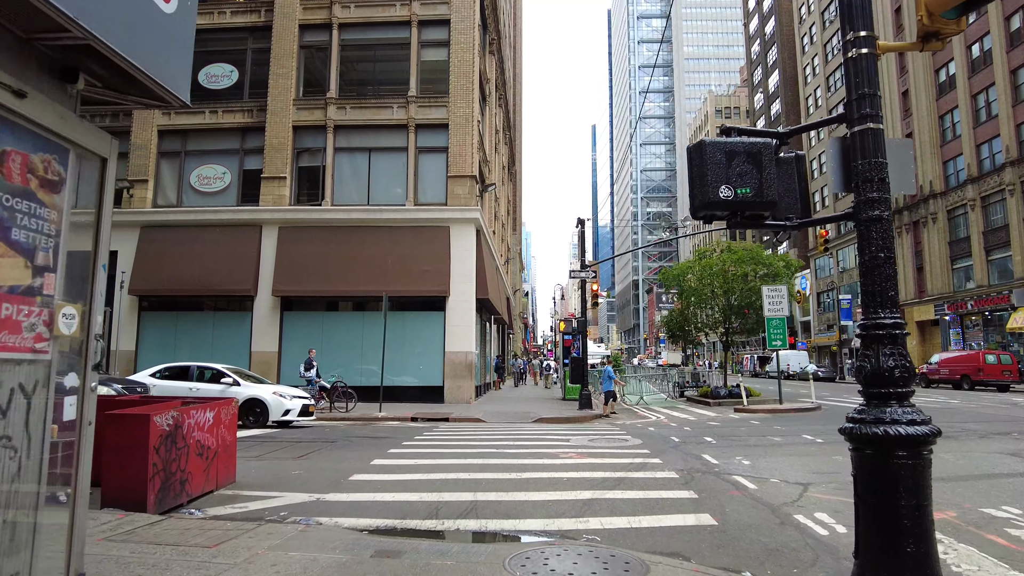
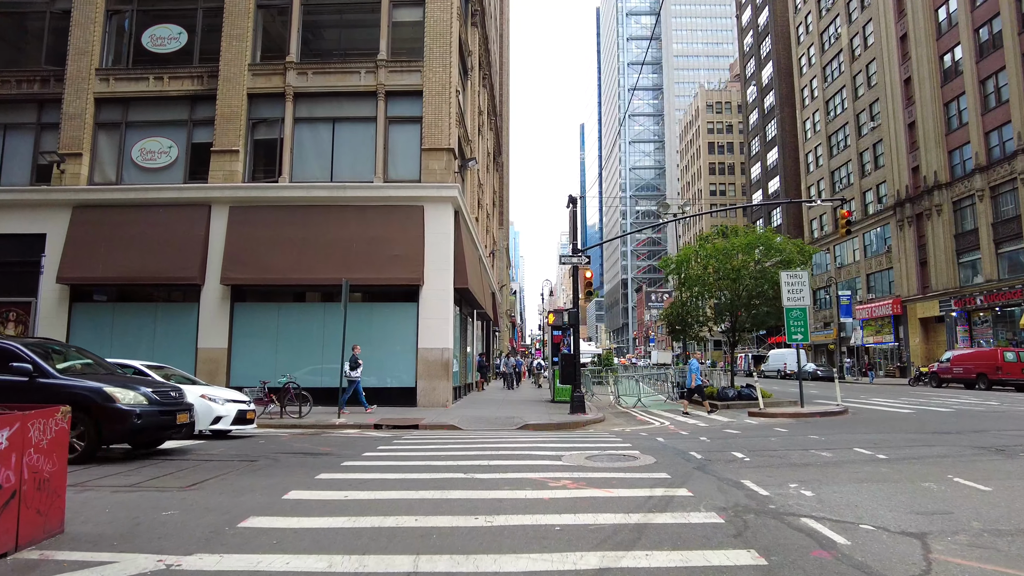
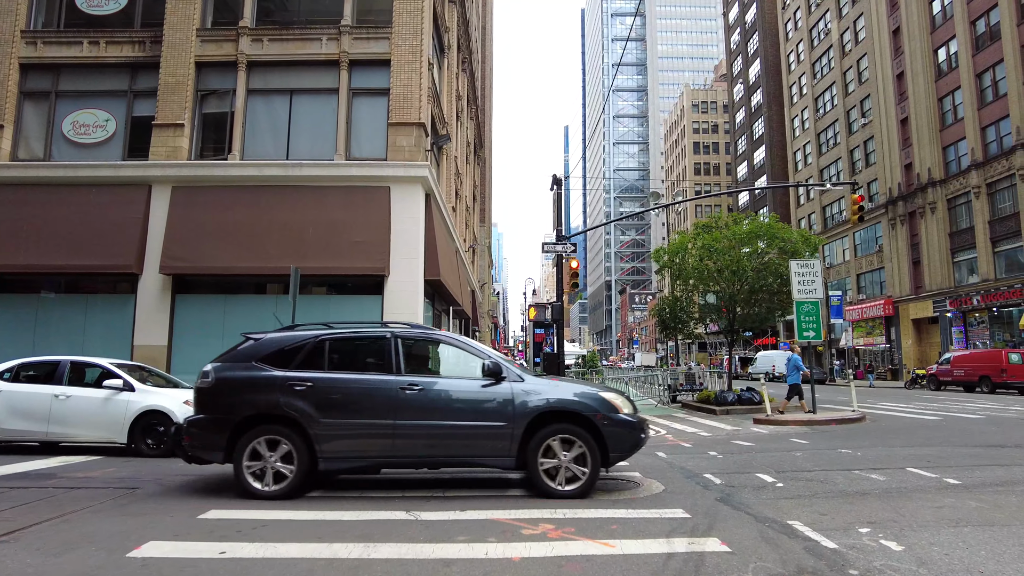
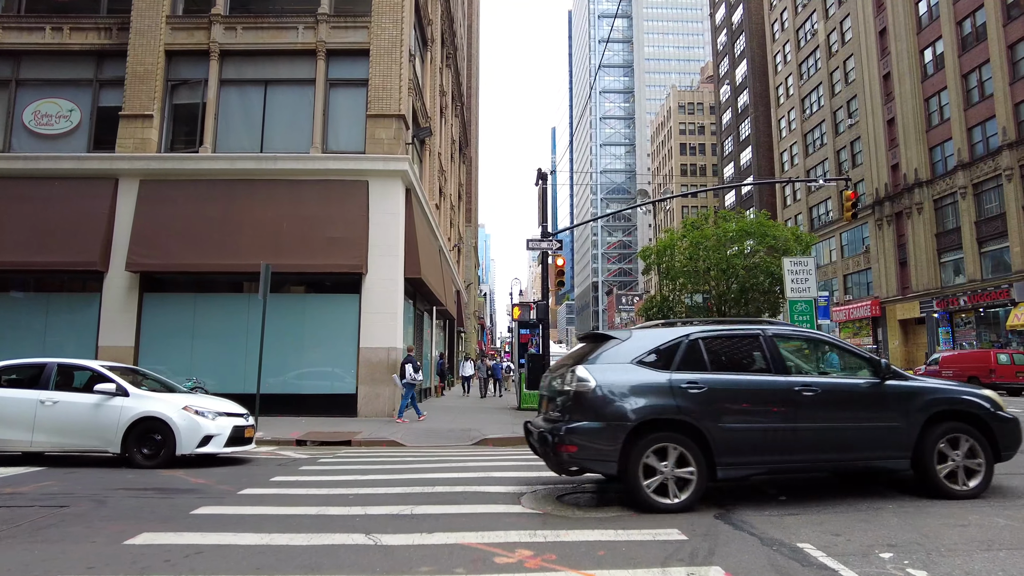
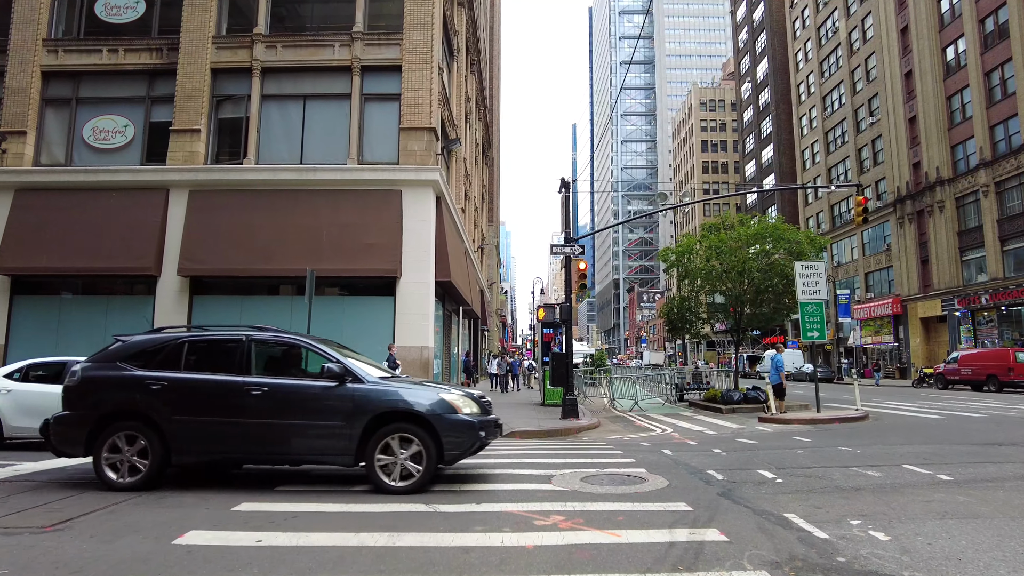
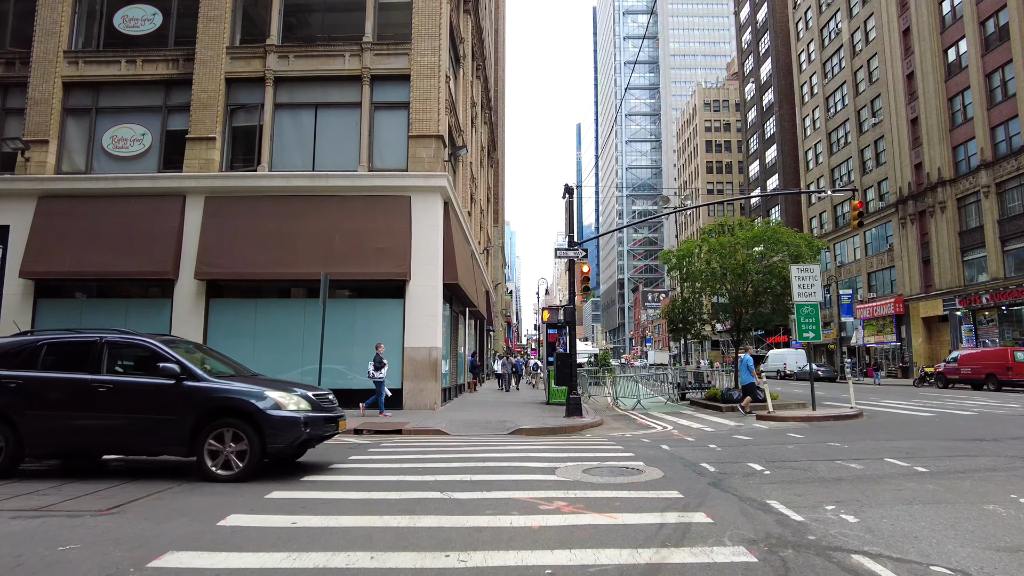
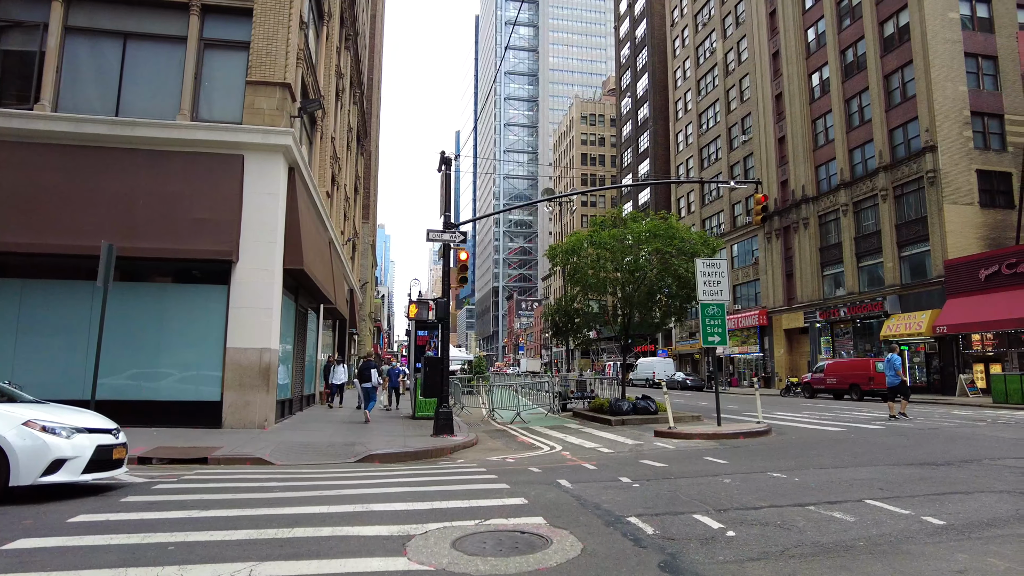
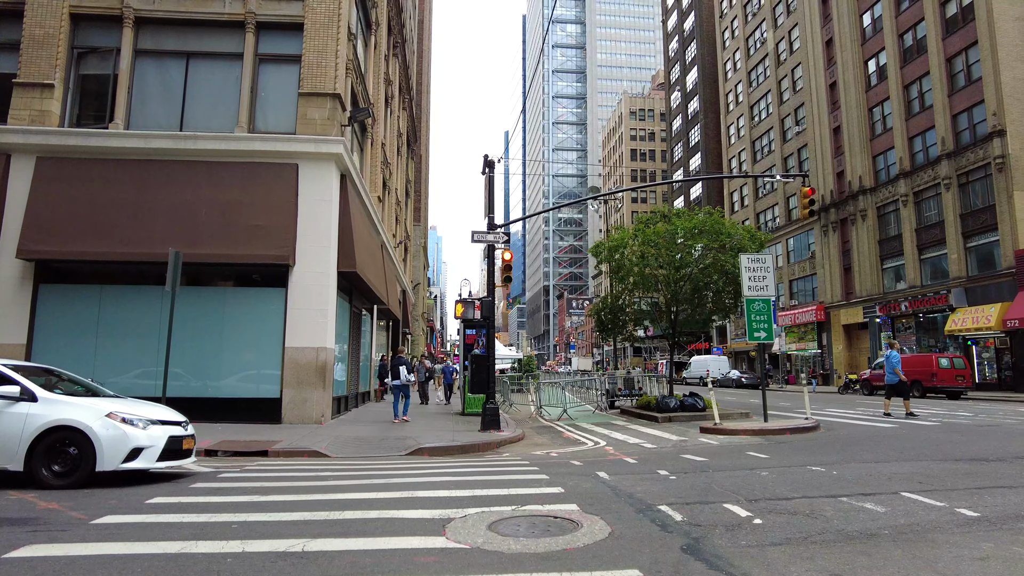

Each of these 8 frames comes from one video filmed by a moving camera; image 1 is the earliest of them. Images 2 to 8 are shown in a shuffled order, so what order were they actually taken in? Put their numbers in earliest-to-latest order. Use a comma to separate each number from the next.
2, 6, 5, 3, 4, 8, 7
